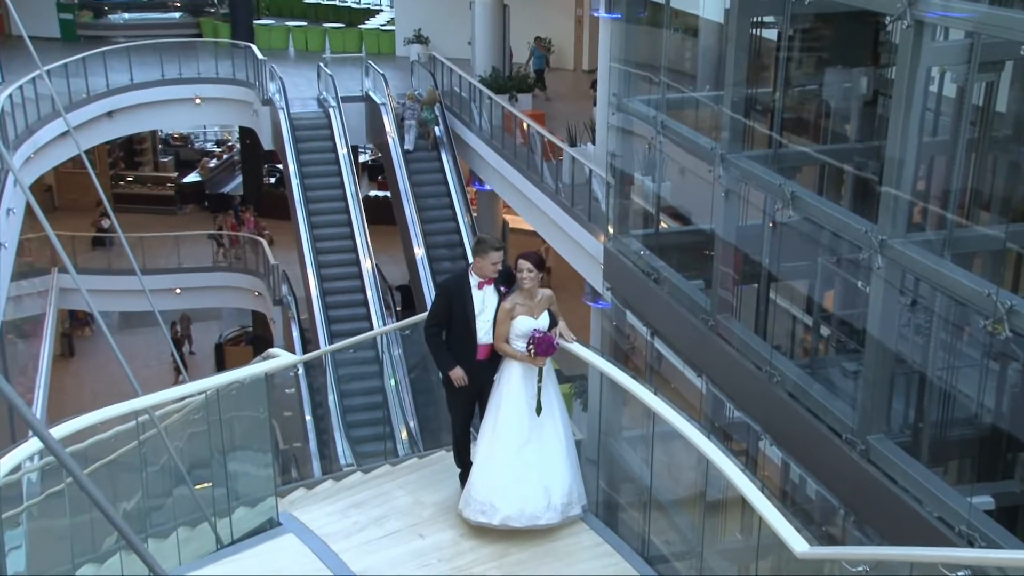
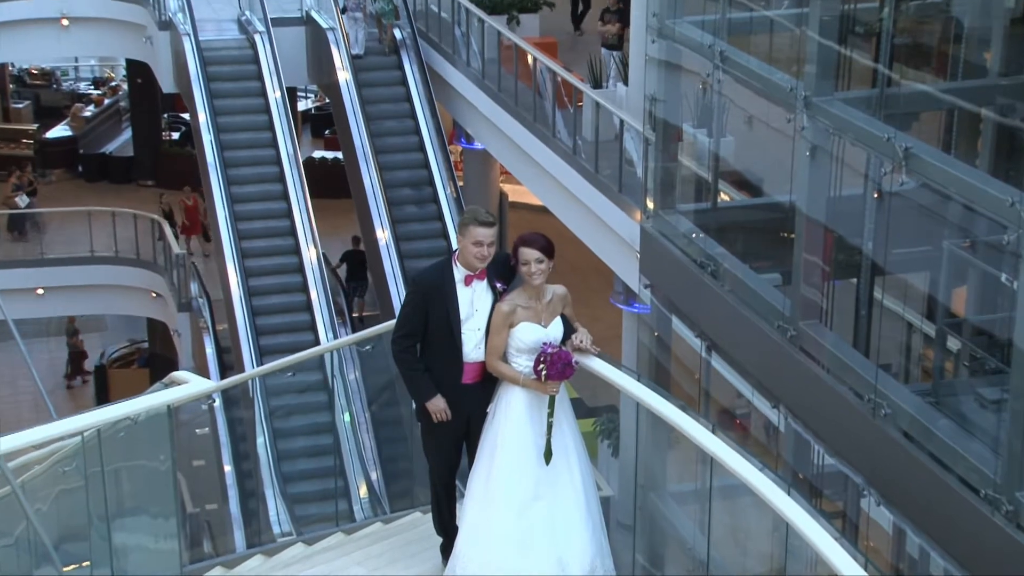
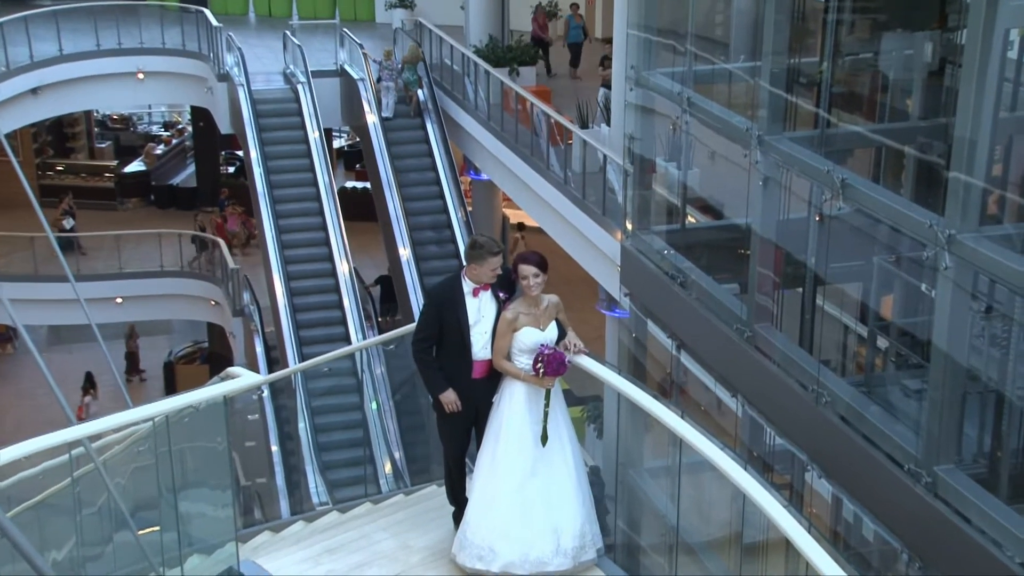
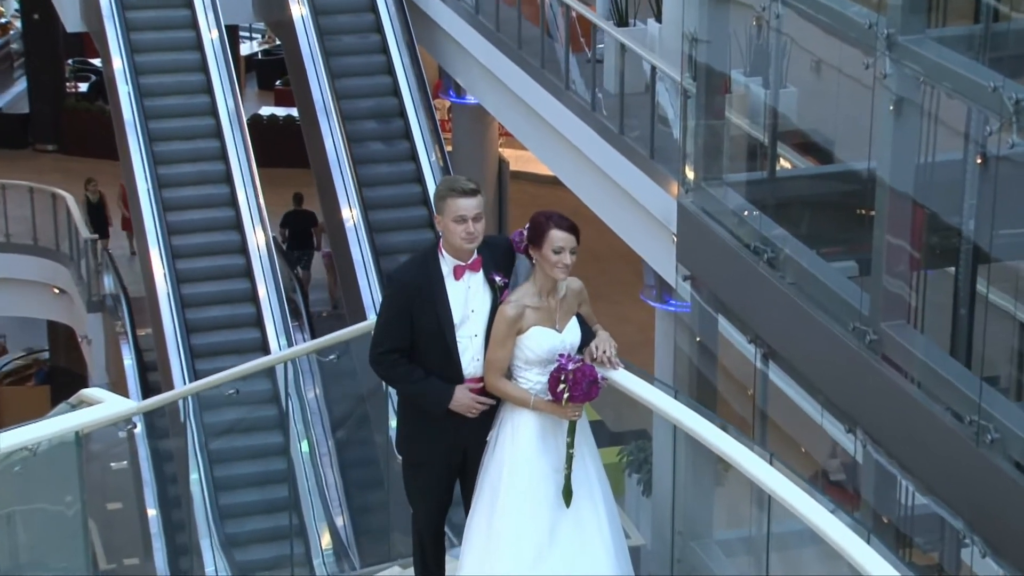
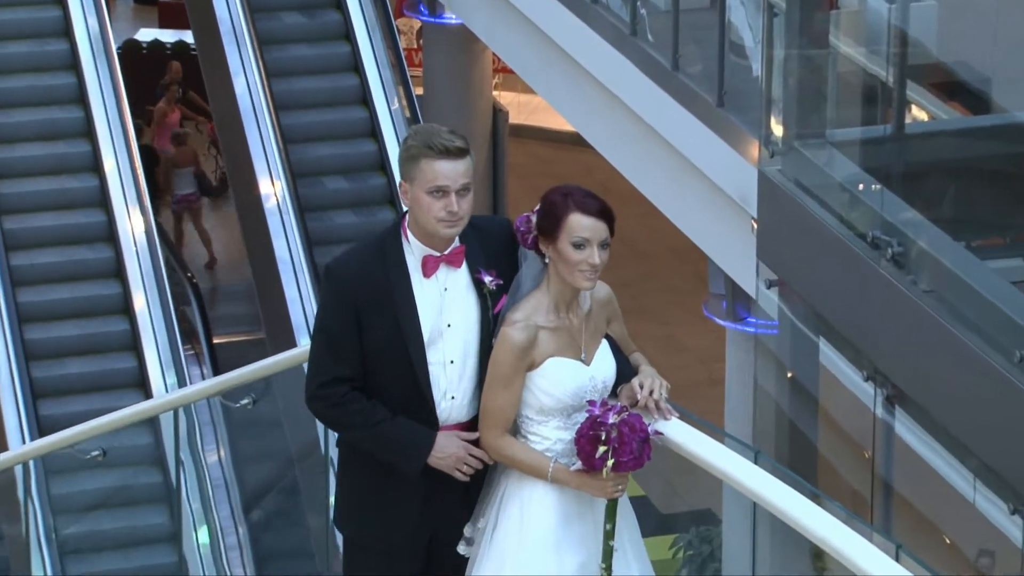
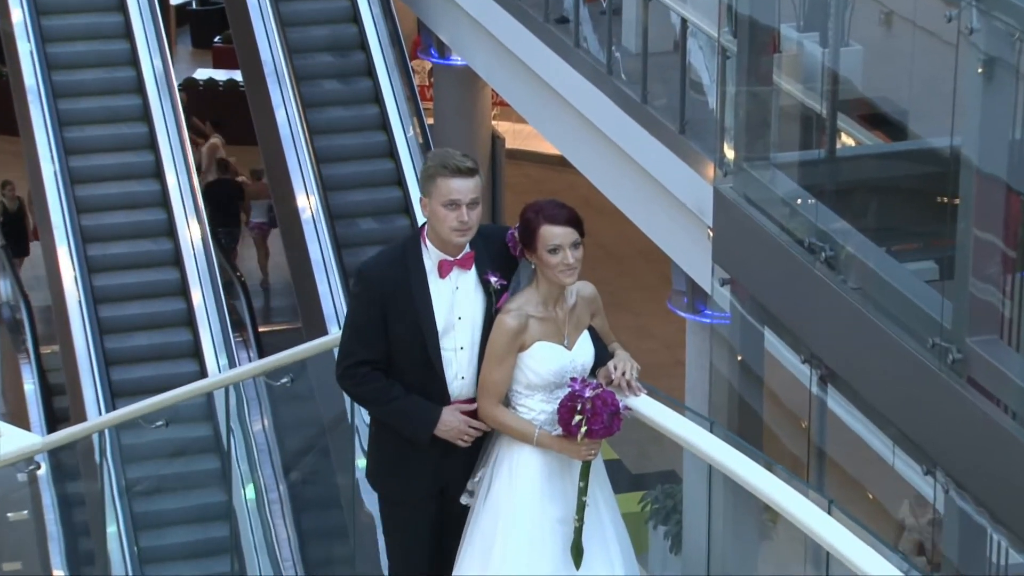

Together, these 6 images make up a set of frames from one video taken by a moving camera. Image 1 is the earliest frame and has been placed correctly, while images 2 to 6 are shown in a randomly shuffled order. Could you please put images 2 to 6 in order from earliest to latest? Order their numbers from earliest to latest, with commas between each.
3, 2, 4, 6, 5
